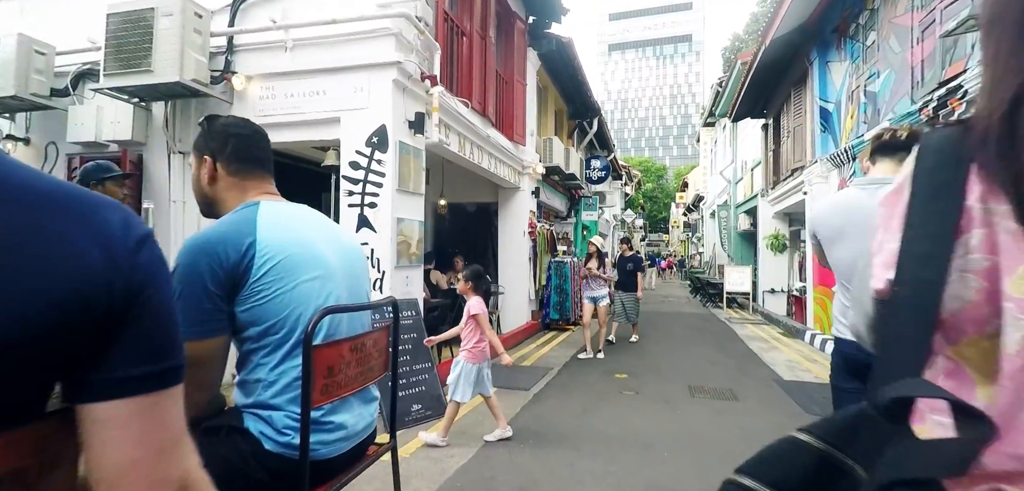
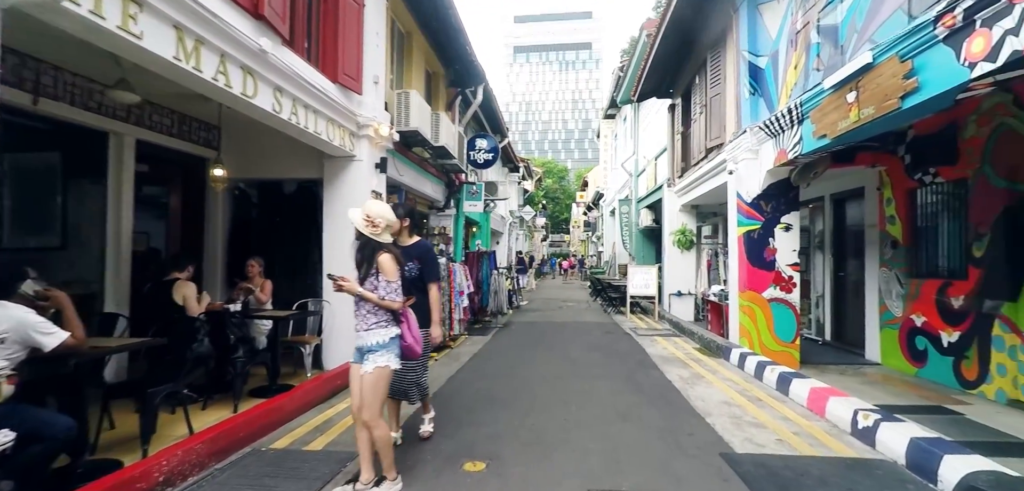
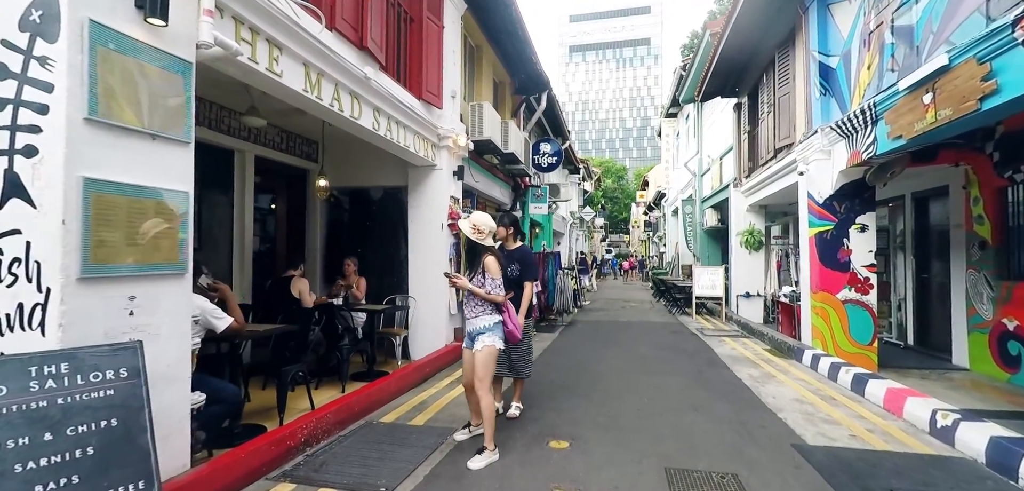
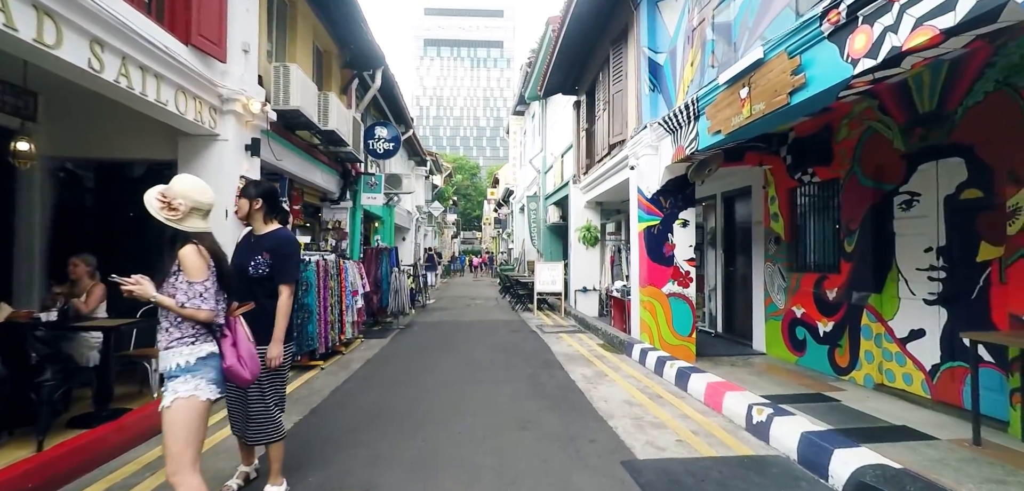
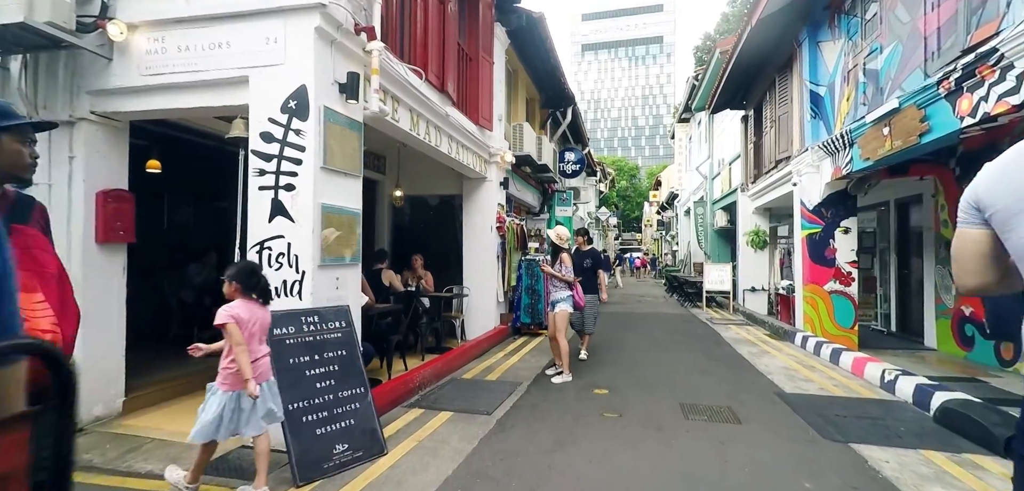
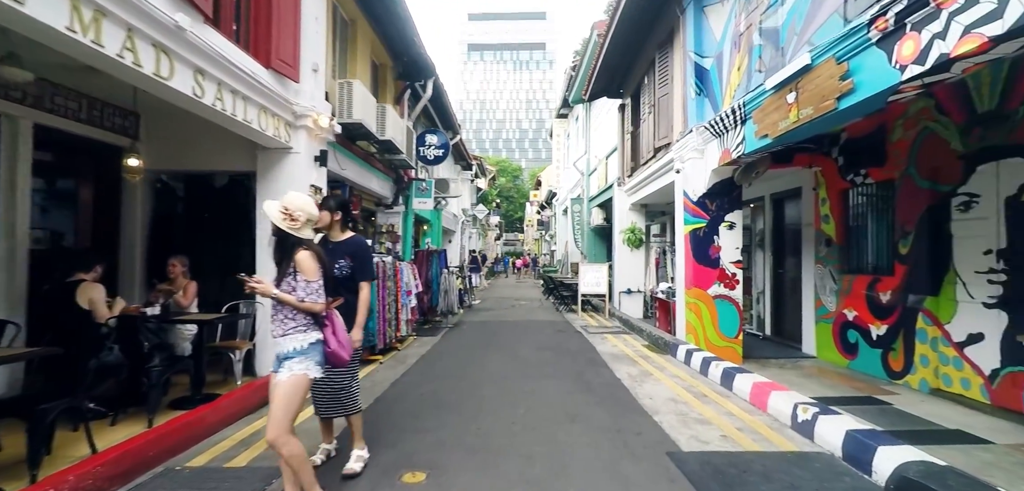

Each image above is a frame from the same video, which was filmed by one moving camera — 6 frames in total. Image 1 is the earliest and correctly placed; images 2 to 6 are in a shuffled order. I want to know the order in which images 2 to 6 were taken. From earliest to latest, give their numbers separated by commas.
5, 3, 2, 6, 4
